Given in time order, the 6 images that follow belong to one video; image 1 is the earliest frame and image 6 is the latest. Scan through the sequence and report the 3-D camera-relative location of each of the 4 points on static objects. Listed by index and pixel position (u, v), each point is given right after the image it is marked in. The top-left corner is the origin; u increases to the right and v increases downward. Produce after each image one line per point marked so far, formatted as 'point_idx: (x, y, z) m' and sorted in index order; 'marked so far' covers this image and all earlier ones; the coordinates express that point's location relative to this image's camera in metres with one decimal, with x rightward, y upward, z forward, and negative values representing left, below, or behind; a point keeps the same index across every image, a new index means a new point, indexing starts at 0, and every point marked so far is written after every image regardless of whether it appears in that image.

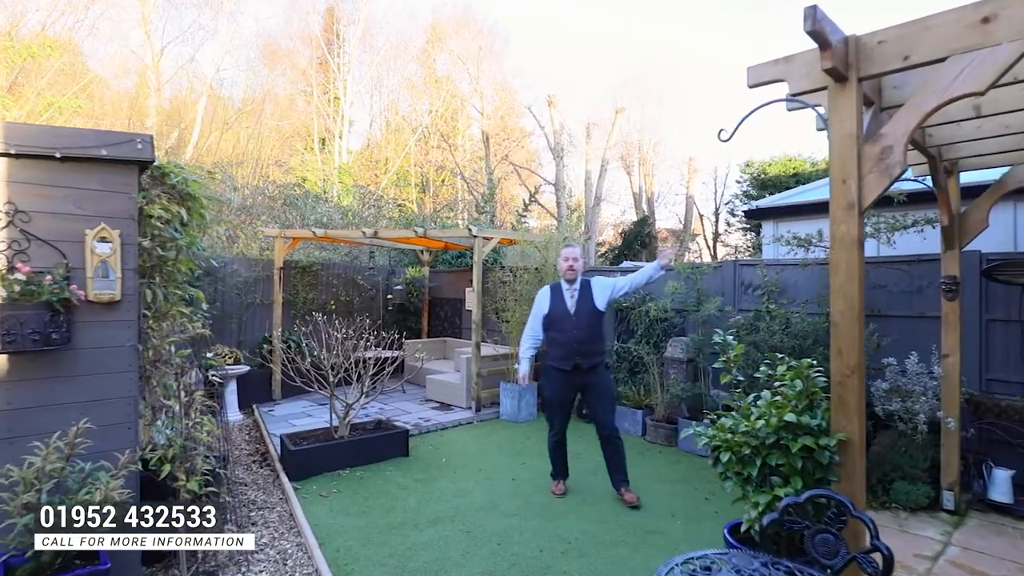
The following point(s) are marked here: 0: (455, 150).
0: (-1.3, +3.2, +14.8) m
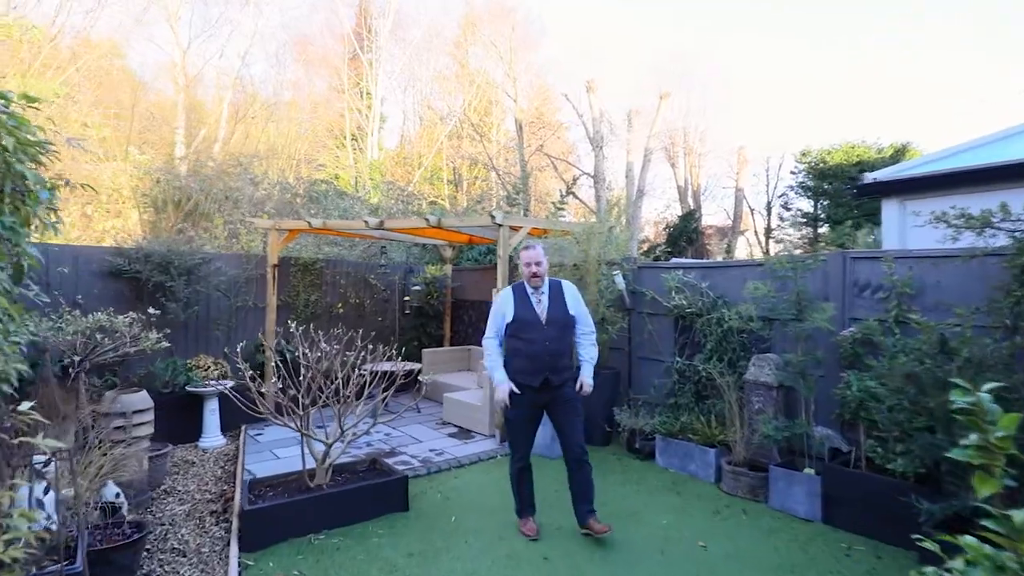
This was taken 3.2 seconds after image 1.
0: (-0.5, +3.2, +13.6) m
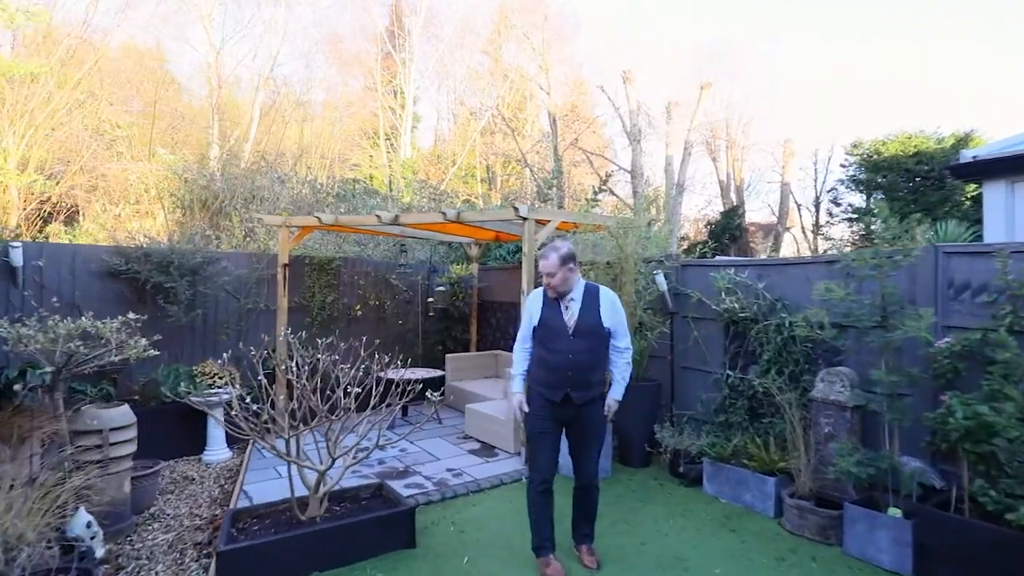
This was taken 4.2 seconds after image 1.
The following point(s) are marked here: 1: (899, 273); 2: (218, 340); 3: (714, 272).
0: (+0.2, +3.2, +13.1) m
1: (+2.0, +0.1, +3.2) m
2: (-2.6, -0.4, +5.4) m
3: (+1.4, +0.1, +4.3) m
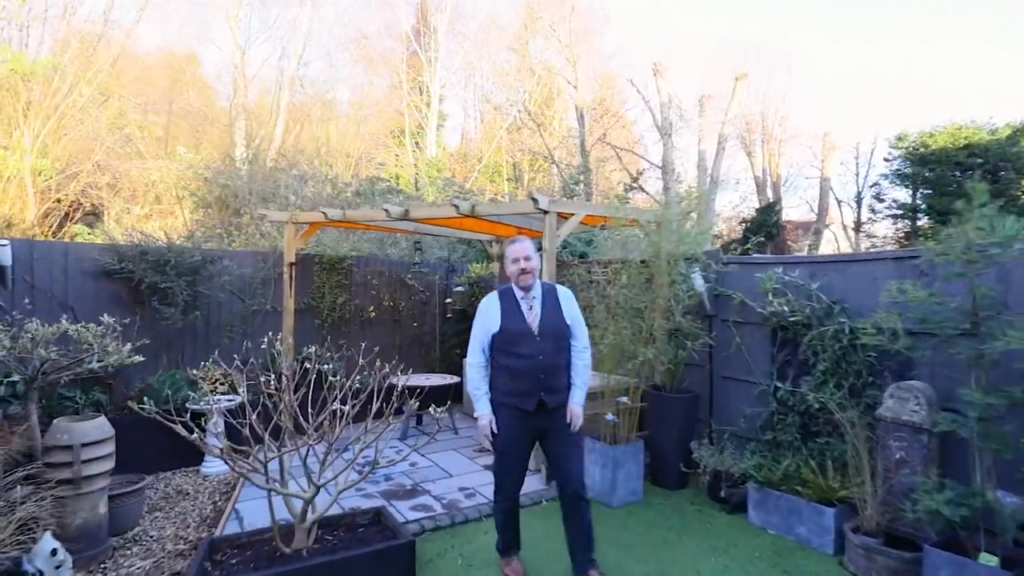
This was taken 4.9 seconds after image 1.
0: (+0.7, +3.2, +12.7) m
1: (+2.1, +0.1, +2.7) m
2: (-2.4, -0.5, +5.1) m
3: (+1.5, +0.1, +3.8) m
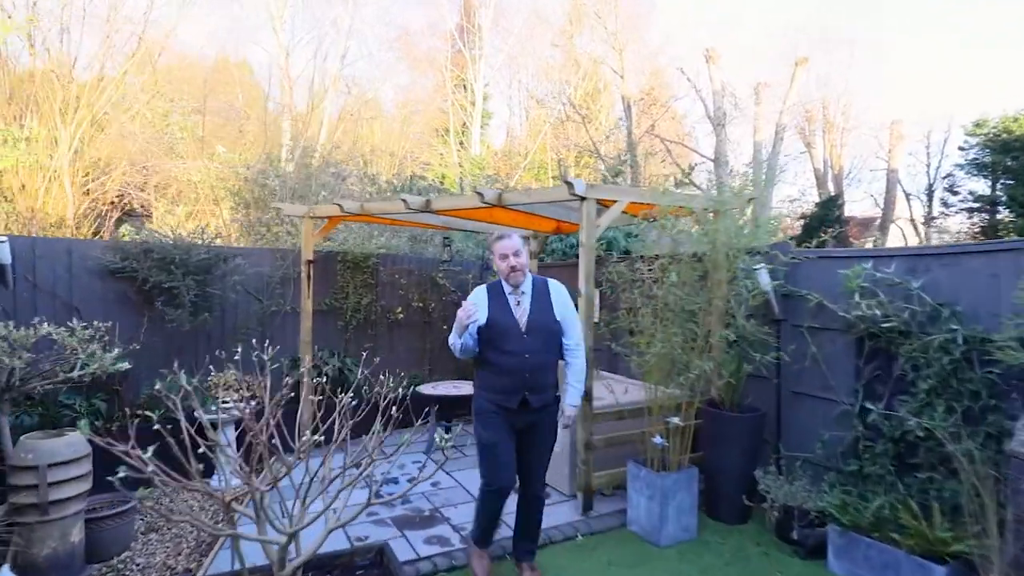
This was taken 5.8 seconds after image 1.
0: (+1.6, +3.2, +12.1) m
1: (+2.1, +0.1, +2.0) m
2: (-2.1, -0.4, +4.7) m
3: (+1.7, +0.1, +3.1) m
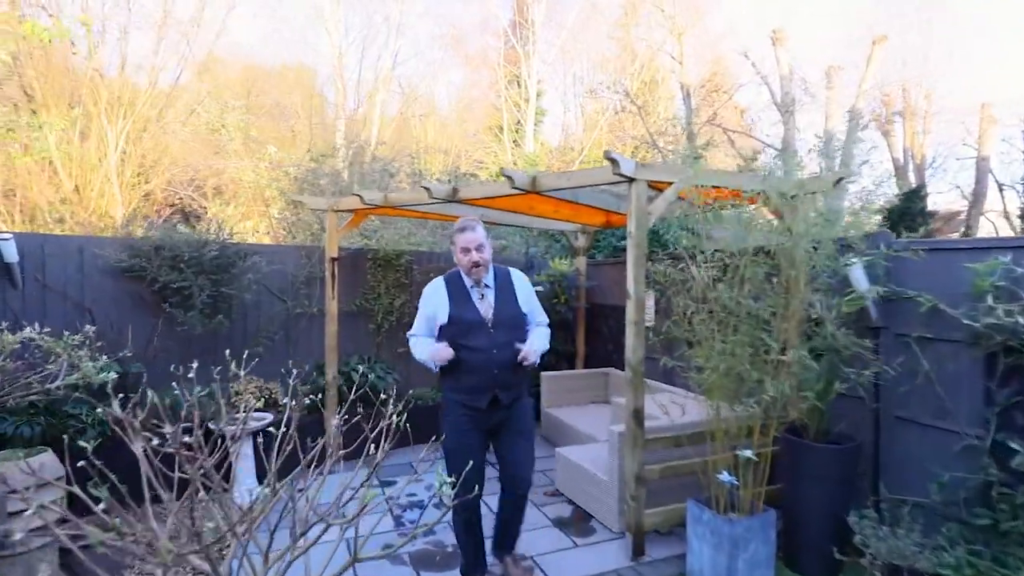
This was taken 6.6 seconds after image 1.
0: (+2.5, +3.2, +11.4) m
1: (+2.2, +0.1, +1.3) m
2: (-1.8, -0.4, +4.4) m
3: (+1.8, +0.1, +2.5) m
